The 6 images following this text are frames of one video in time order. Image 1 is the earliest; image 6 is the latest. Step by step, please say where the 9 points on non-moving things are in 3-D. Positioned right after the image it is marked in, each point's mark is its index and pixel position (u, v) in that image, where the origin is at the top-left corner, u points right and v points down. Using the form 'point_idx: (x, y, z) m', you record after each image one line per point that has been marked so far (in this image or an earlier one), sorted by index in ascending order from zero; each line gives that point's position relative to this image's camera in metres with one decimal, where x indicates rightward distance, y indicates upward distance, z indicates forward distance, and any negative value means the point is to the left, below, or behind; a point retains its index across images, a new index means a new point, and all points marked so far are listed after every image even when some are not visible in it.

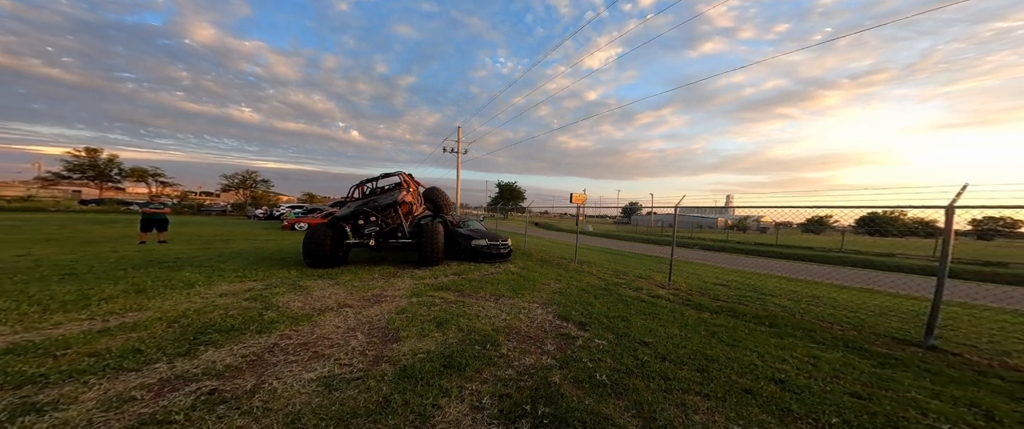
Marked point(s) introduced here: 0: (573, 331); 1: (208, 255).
0: (+0.7, -1.3, +3.3) m
1: (-8.2, -1.0, +8.2) m
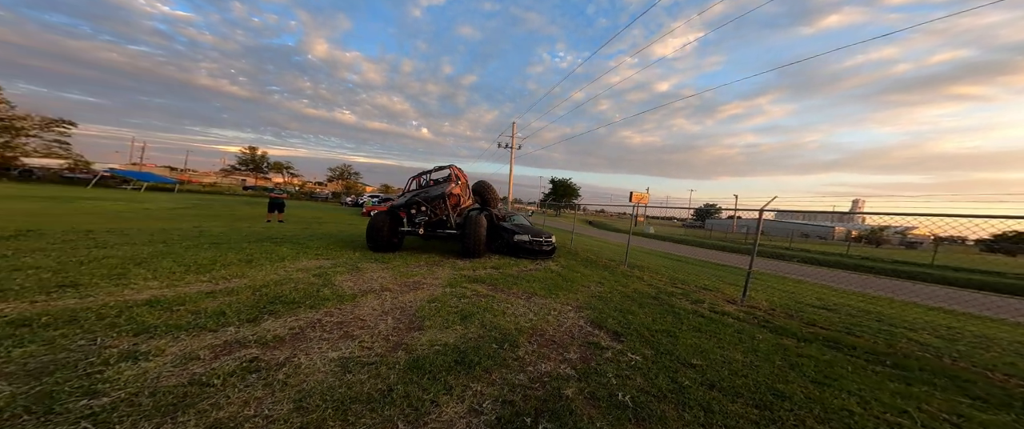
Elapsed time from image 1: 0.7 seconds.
0: (+0.9, -1.3, +3.0) m
1: (-6.8, -0.6, +9.5) m
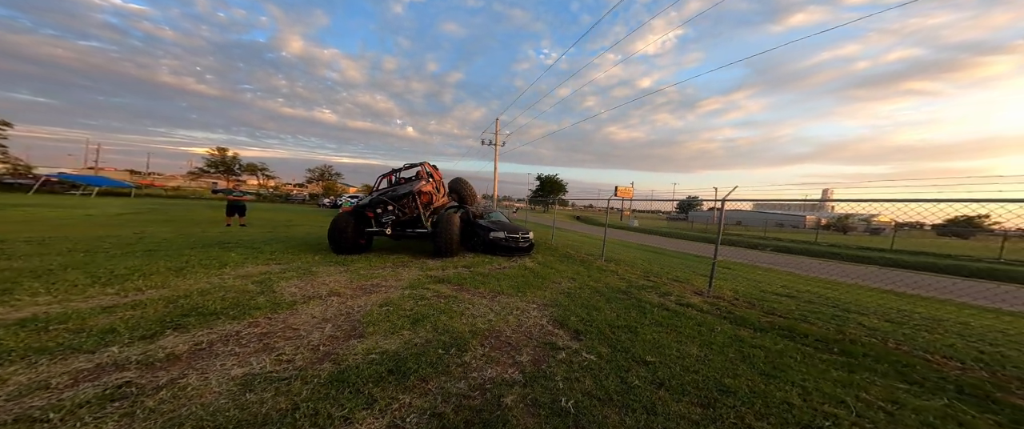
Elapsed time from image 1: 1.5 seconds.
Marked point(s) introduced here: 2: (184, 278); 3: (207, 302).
0: (+0.5, -1.2, +2.9) m
1: (-7.5, -0.7, +9.1) m
2: (-5.0, -1.0, +4.7) m
3: (-3.6, -1.0, +3.6) m
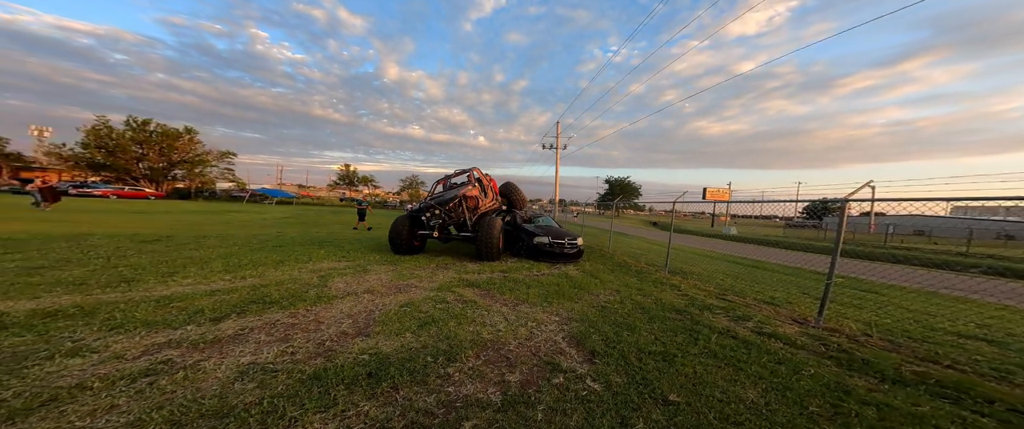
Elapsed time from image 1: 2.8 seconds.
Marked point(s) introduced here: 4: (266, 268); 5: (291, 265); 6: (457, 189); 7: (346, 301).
0: (+0.5, -1.2, +2.5) m
1: (-5.7, -0.8, +10.5) m
2: (-4.4, -1.0, +5.6) m
3: (-3.3, -1.1, +4.2) m
4: (-4.8, -1.0, +6.0) m
5: (-4.4, -1.0, +6.1) m
6: (-1.2, +0.6, +6.7) m
7: (-2.0, -1.1, +3.7) m
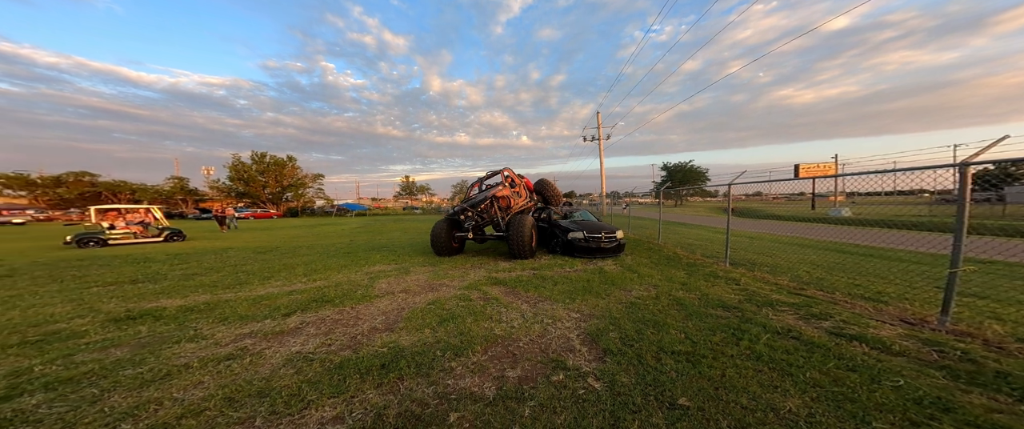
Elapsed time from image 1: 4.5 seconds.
0: (+0.5, -1.2, +2.4) m
1: (-4.1, -1.1, +11.4) m
2: (-3.7, -1.2, +6.4) m
3: (-2.9, -1.2, +4.8) m
4: (-4.0, -1.3, +6.9) m
5: (-3.6, -1.2, +6.9) m
6: (-0.5, +0.6, +6.9) m
7: (-1.7, -1.1, +4.1) m
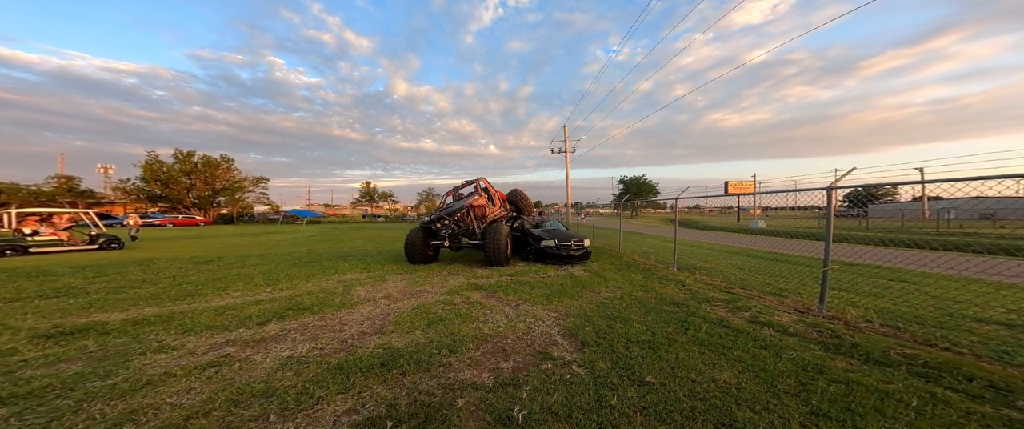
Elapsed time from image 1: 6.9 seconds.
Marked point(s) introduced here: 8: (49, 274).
0: (+0.4, -1.2, +2.7) m
1: (-5.2, -1.4, +11.1) m
2: (-4.2, -1.4, +6.2) m
3: (-3.2, -1.3, +4.7) m
4: (-4.6, -1.4, +6.6) m
5: (-4.2, -1.4, +6.7) m
6: (-1.1, +0.4, +7.1) m
7: (-2.0, -1.2, +4.1) m
8: (-12.2, -1.6, +8.1) m
